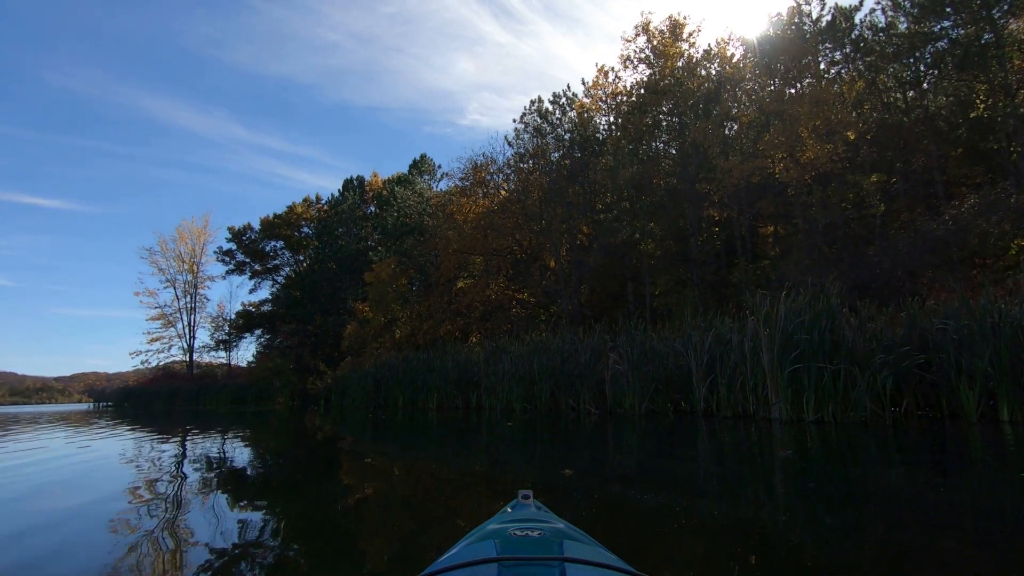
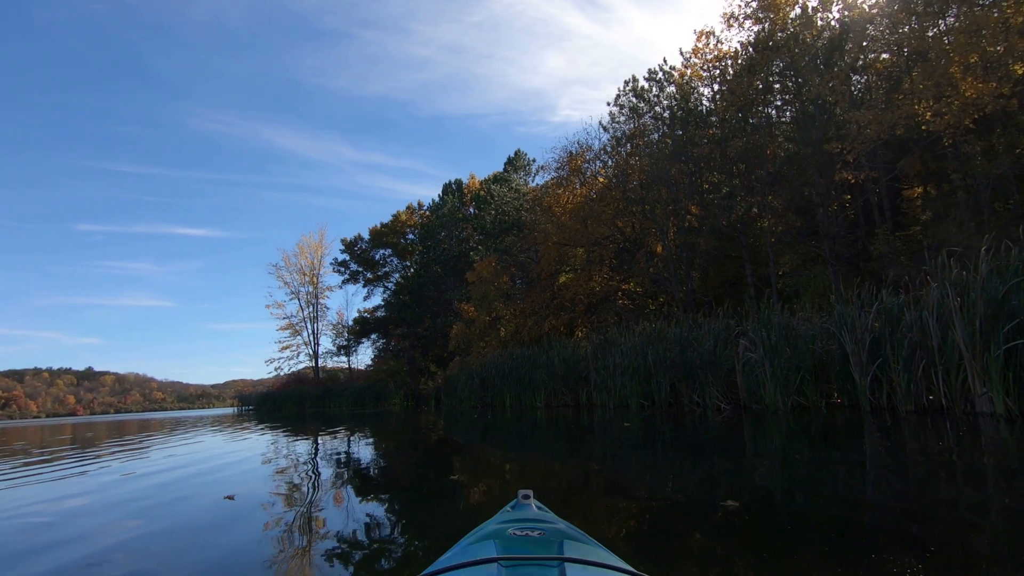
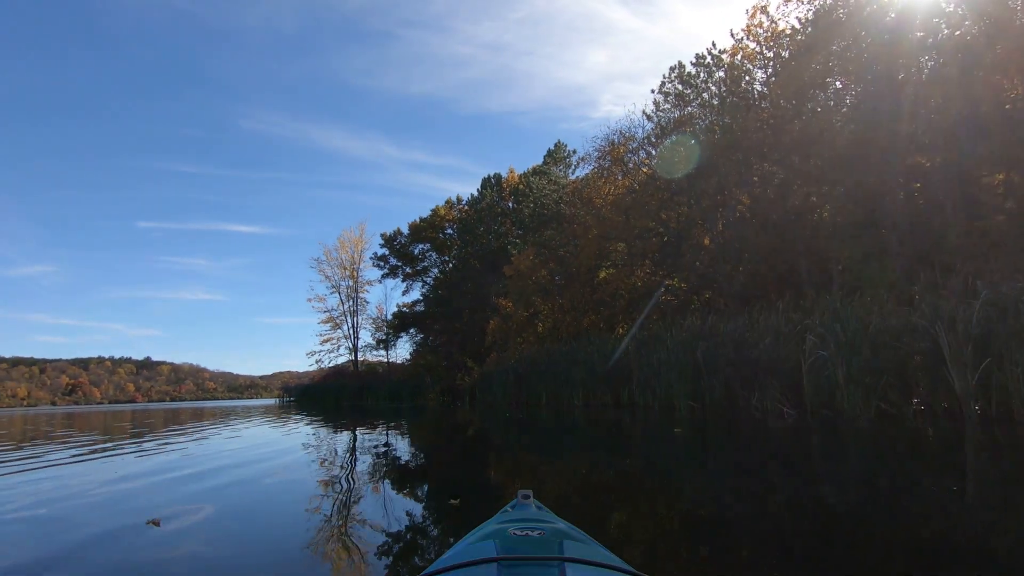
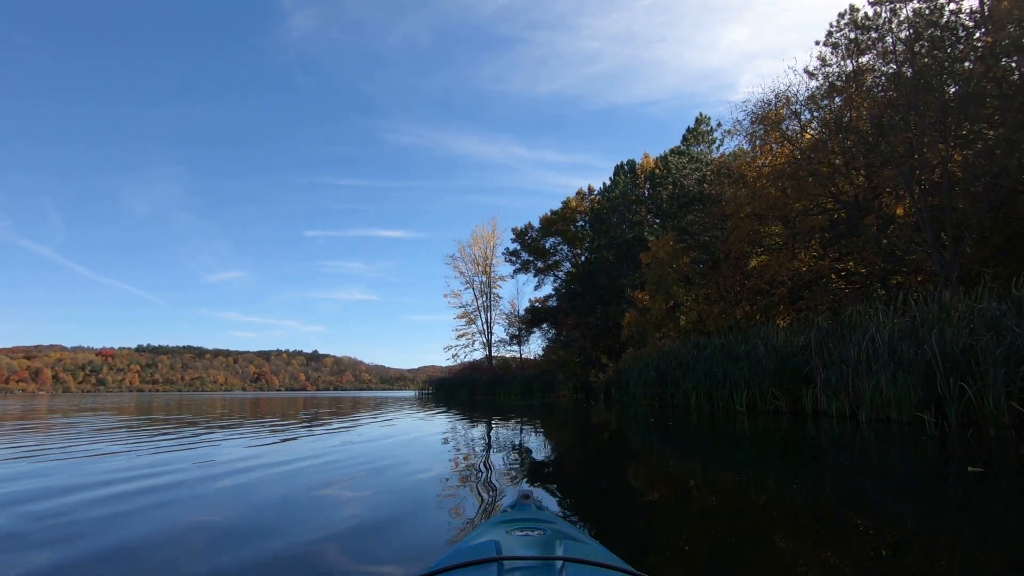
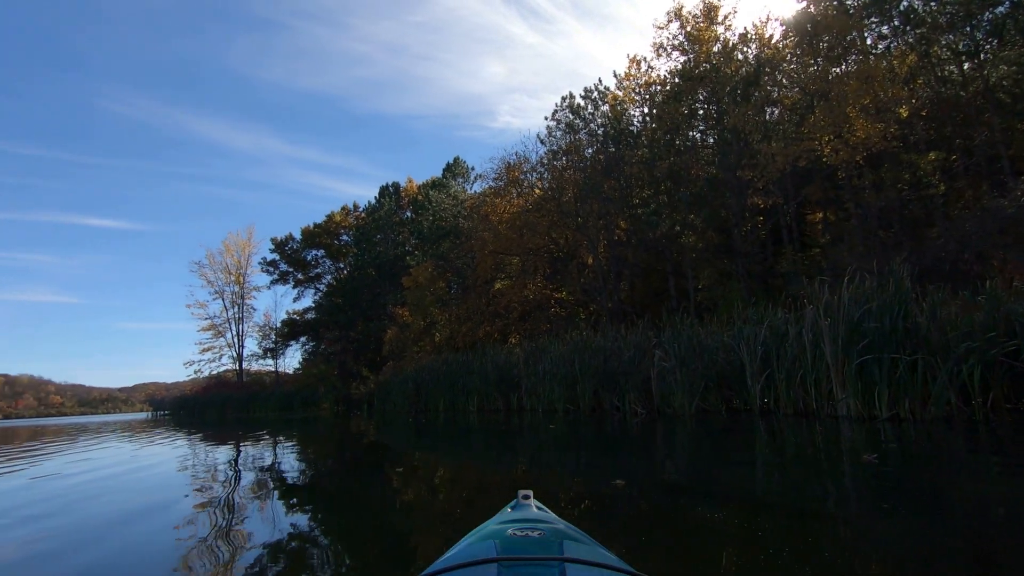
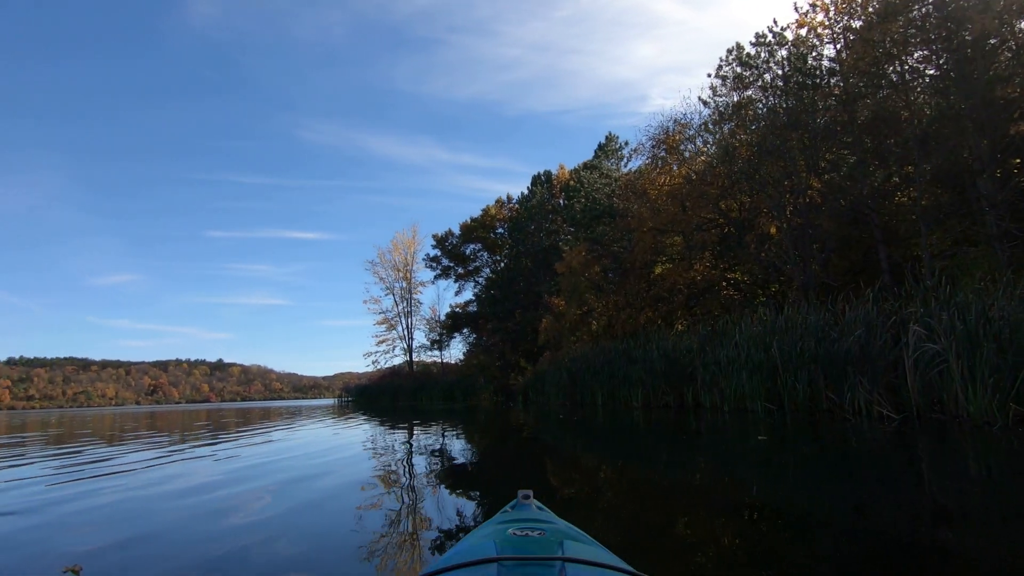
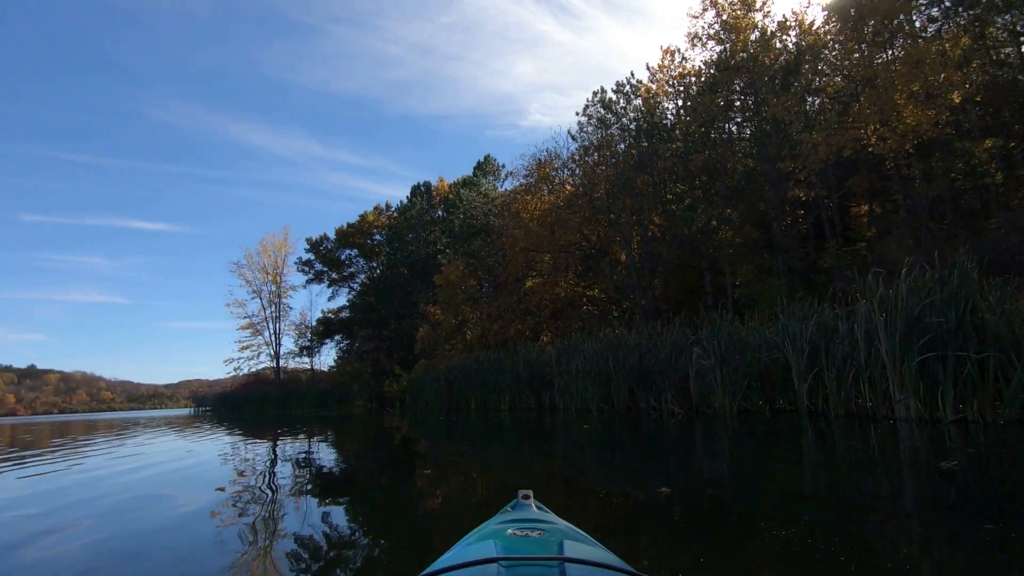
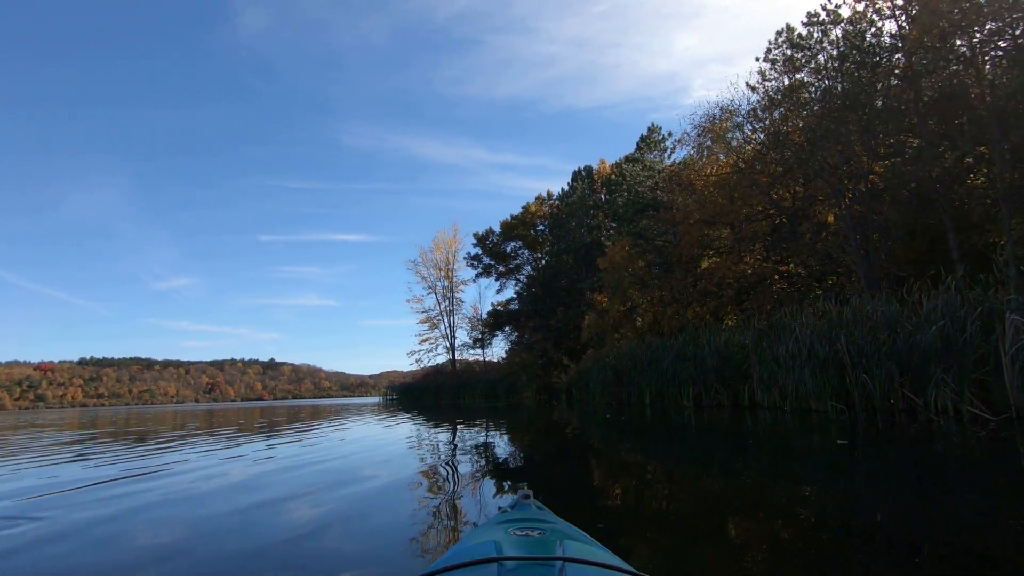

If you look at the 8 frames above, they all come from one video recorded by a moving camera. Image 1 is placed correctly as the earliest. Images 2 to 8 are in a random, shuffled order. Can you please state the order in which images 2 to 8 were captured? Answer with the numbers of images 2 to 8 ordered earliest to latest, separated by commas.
5, 7, 2, 3, 6, 8, 4
